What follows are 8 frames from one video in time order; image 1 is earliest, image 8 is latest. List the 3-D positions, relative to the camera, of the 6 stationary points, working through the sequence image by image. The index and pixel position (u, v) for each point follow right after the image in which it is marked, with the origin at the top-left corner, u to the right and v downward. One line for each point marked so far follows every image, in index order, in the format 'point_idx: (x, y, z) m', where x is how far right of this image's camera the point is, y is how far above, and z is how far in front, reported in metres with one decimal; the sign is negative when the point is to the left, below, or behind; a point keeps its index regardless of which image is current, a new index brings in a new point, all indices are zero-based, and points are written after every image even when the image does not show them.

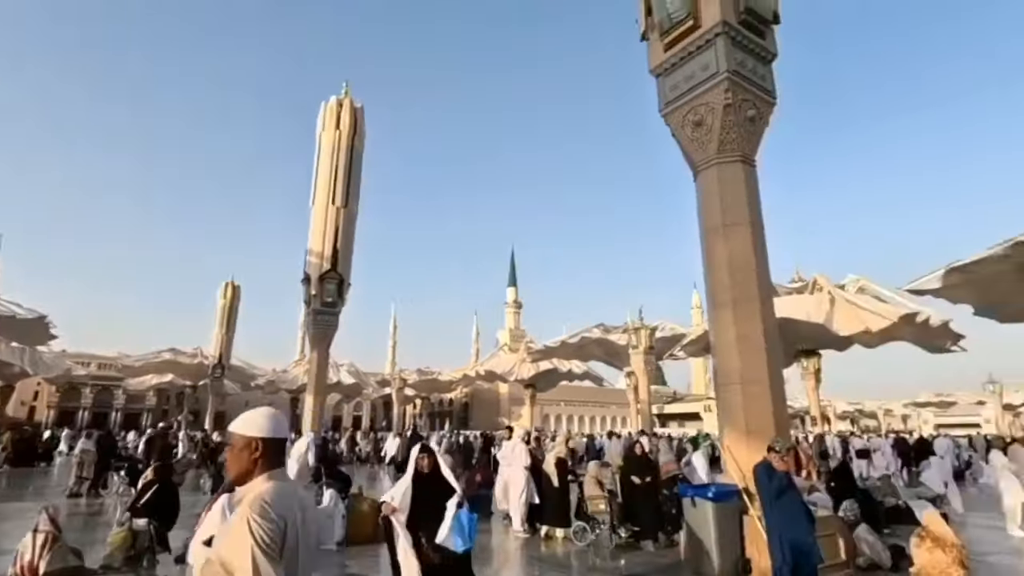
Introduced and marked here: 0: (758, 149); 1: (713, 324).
0: (+2.0, +1.2, +4.5) m
1: (+1.6, -0.3, +4.2) m
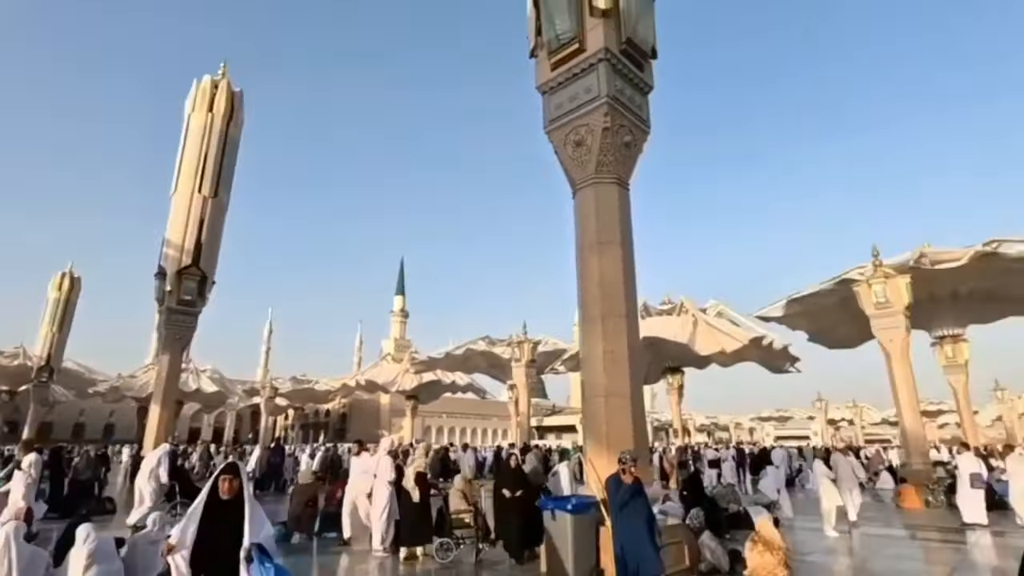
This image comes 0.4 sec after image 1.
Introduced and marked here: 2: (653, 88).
0: (+1.0, +1.0, +4.7) m
1: (+0.6, -0.4, +4.3) m
2: (+1.3, +1.9, +5.0) m
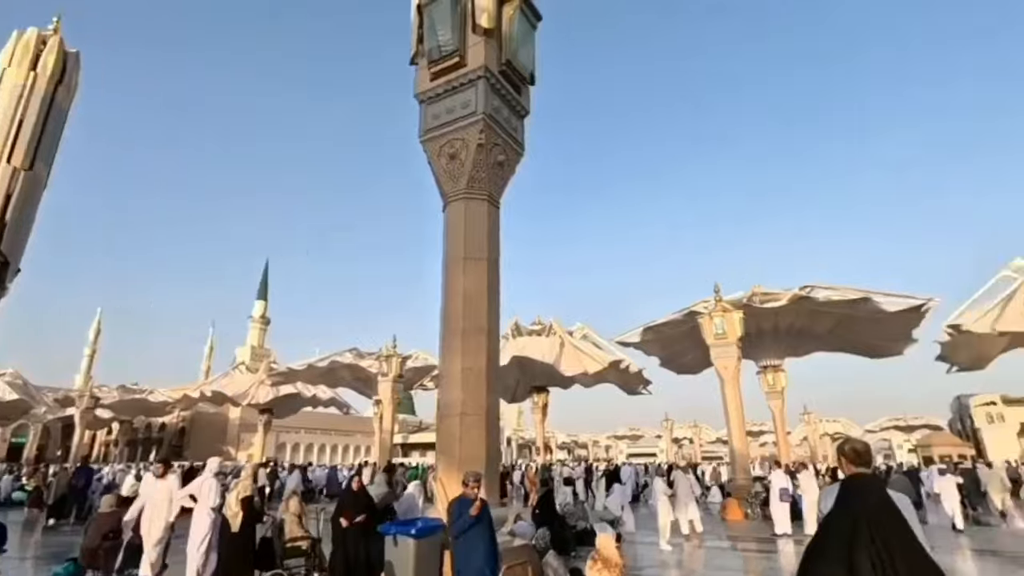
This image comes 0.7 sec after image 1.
0: (-0.1, +0.8, +4.7) m
1: (-0.5, -0.5, +4.2) m
2: (+0.2, +1.7, +5.1) m
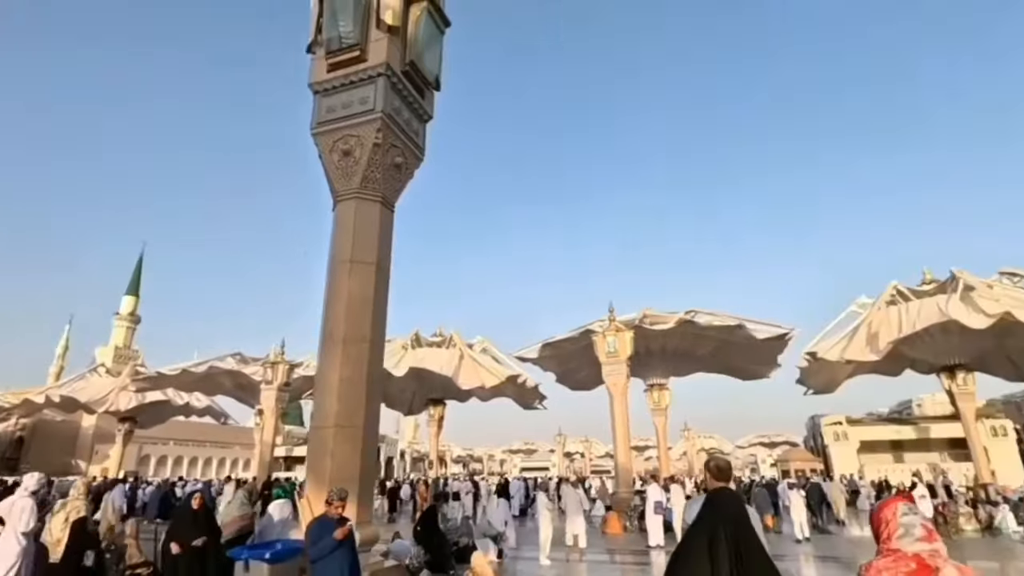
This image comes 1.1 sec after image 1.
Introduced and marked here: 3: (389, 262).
0: (-1.0, +0.8, +4.6) m
1: (-1.4, -0.5, +3.9) m
2: (-0.8, +1.6, +5.0) m
3: (-1.0, +0.2, +4.3) m
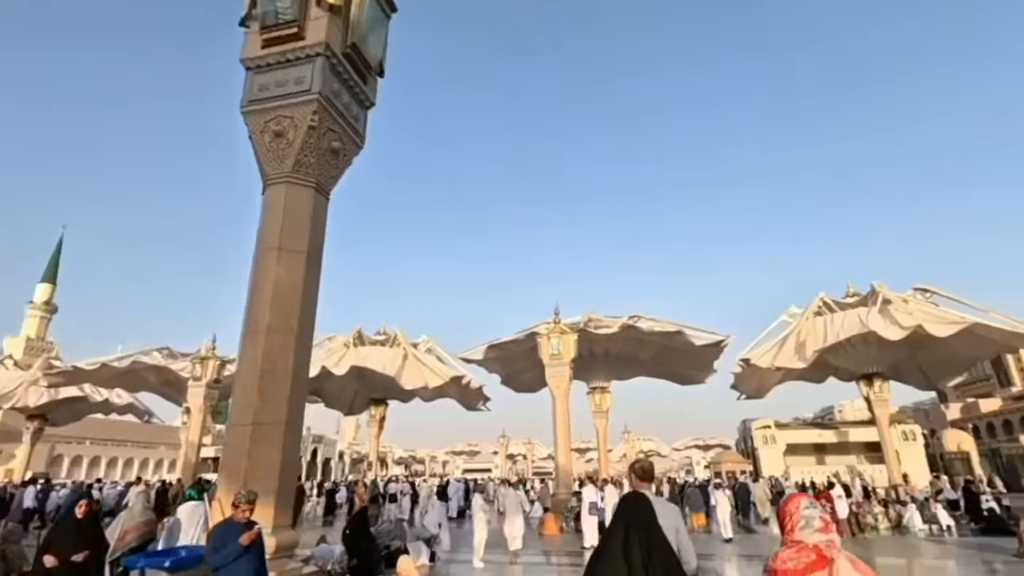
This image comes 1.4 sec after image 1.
0: (-1.4, +0.9, +4.3) m
1: (-1.8, -0.4, +3.6) m
2: (-1.2, +1.6, +4.8) m
3: (-1.5, +0.3, +4.1) m
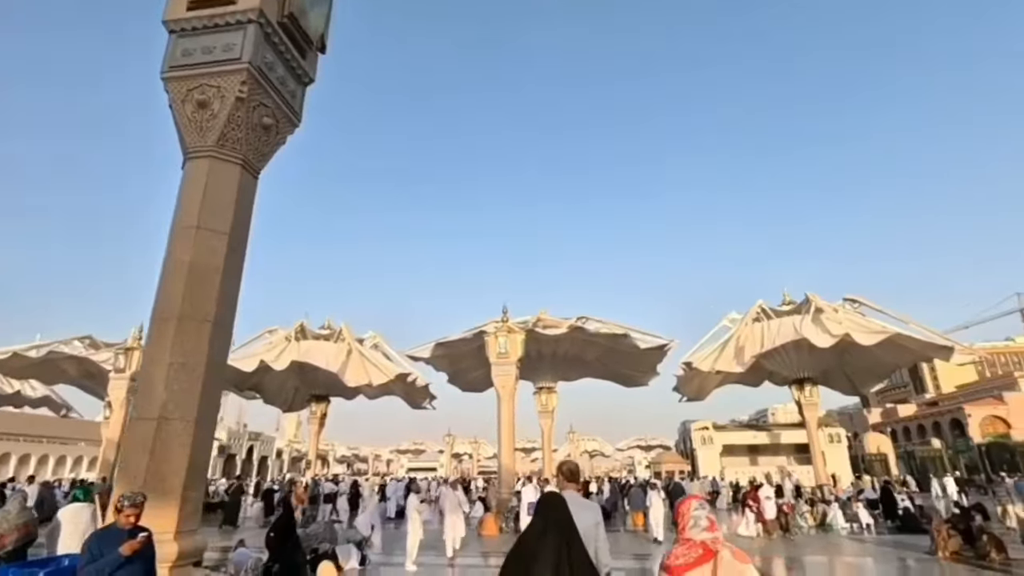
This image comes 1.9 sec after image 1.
0: (-1.9, +1.0, +4.0) m
1: (-2.2, -0.3, +3.3) m
2: (-1.7, +1.7, +4.5) m
3: (-1.9, +0.4, +3.8) m
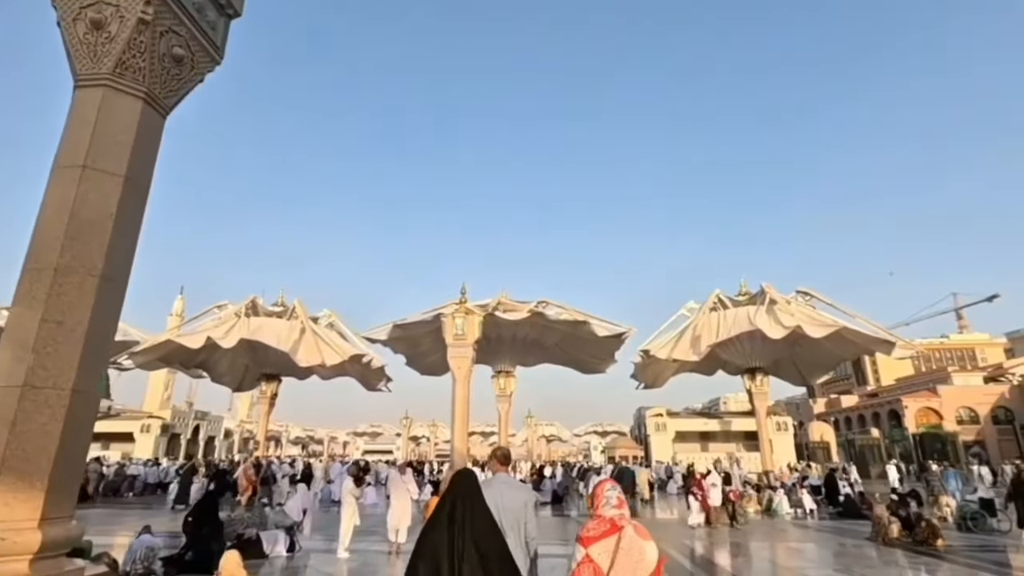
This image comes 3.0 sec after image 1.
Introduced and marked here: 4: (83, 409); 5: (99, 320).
0: (-2.2, +1.3, +3.5) m
1: (-2.6, 0.0, +2.8) m
2: (-2.0, +2.0, +4.0) m
3: (-2.2, +0.7, +3.3) m
4: (-2.2, -0.7, +2.8) m
5: (-2.3, -0.2, +3.0) m
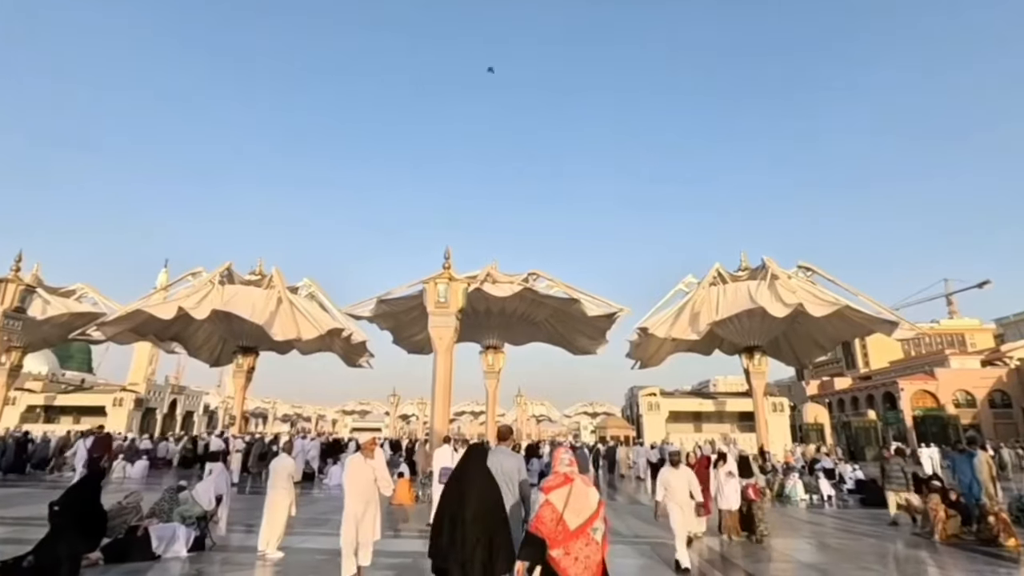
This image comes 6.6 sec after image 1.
0: (-2.4, +1.8, +2.2) m
1: (-2.7, +0.5, +1.5) m
2: (-2.2, +2.6, +2.6) m
3: (-2.4, +1.2, +2.0) m
4: (-2.4, -0.1, +1.5) m
5: (-2.4, +0.4, +1.6) m
